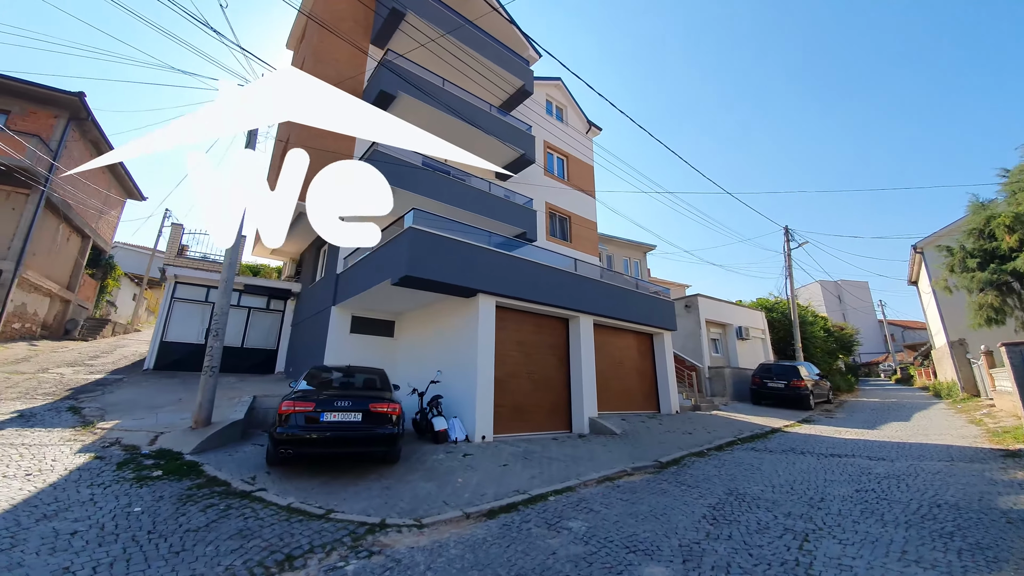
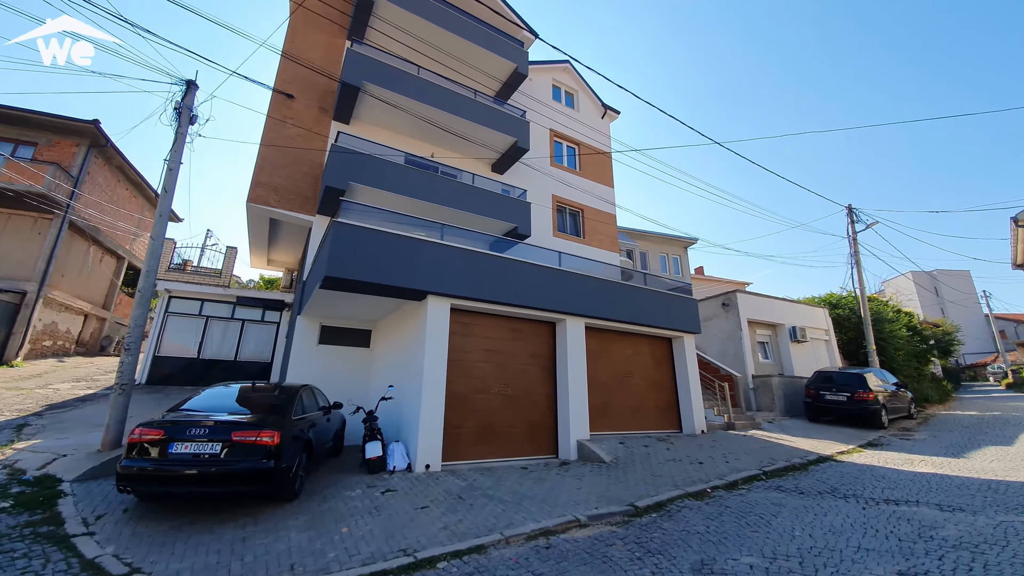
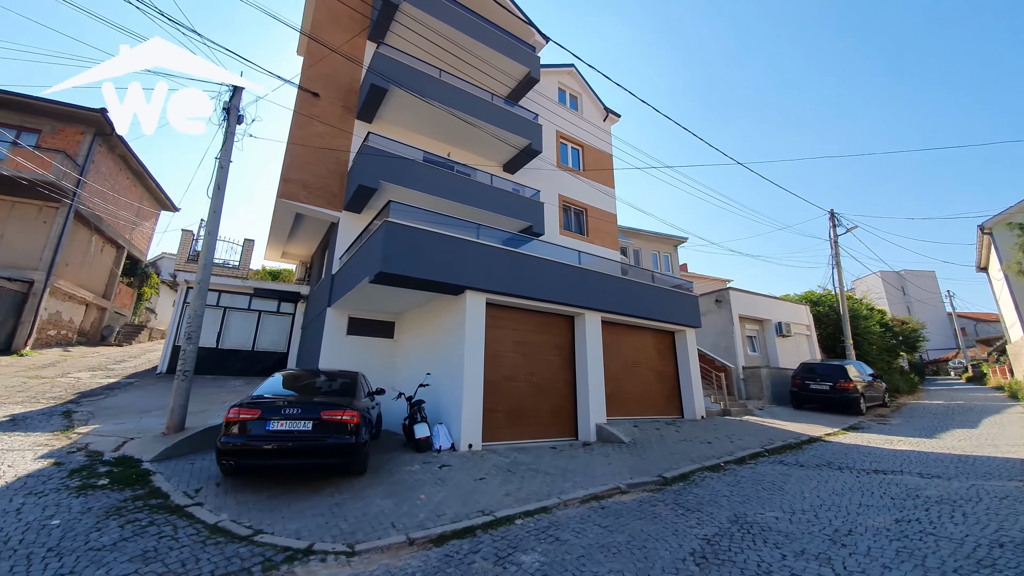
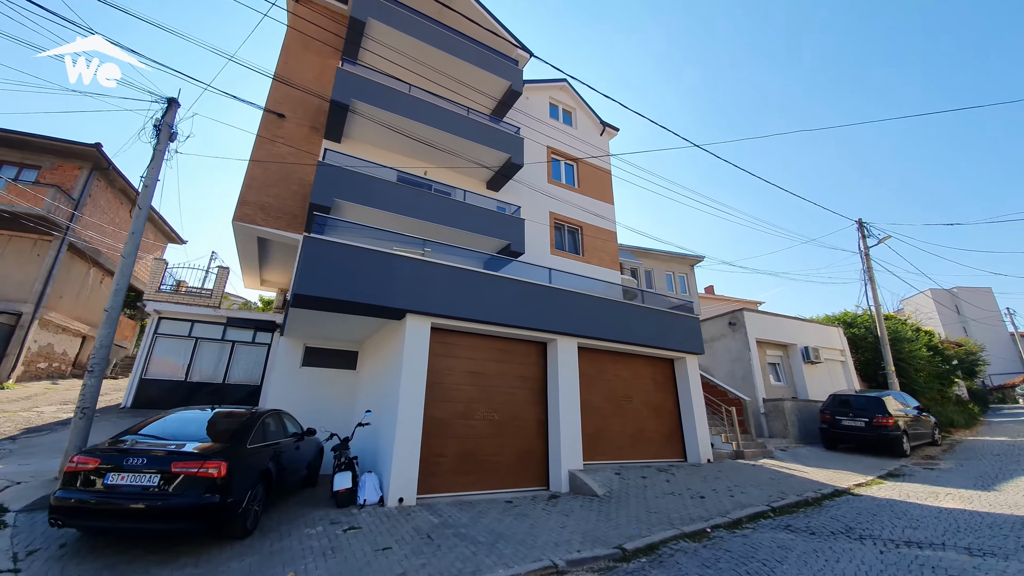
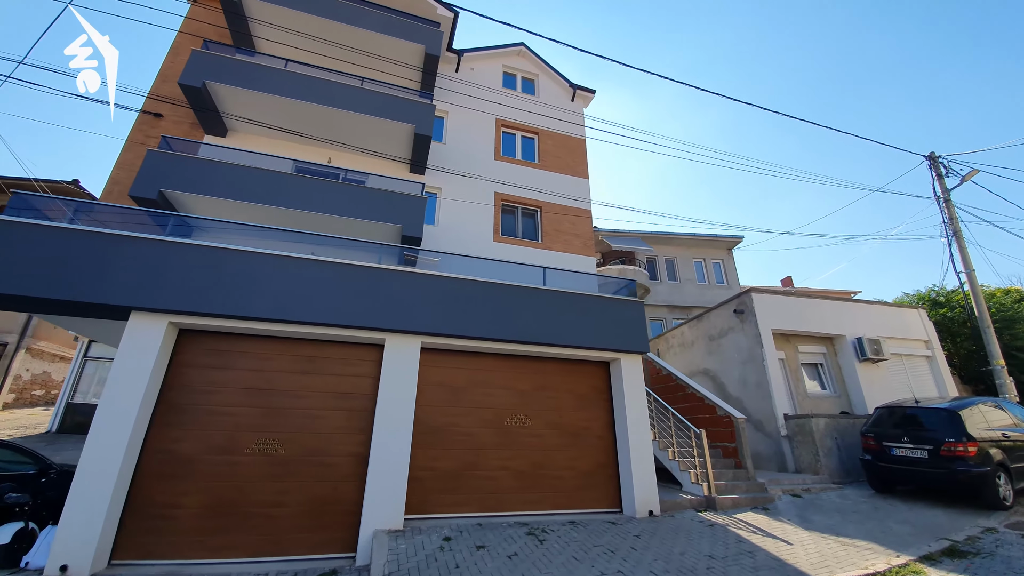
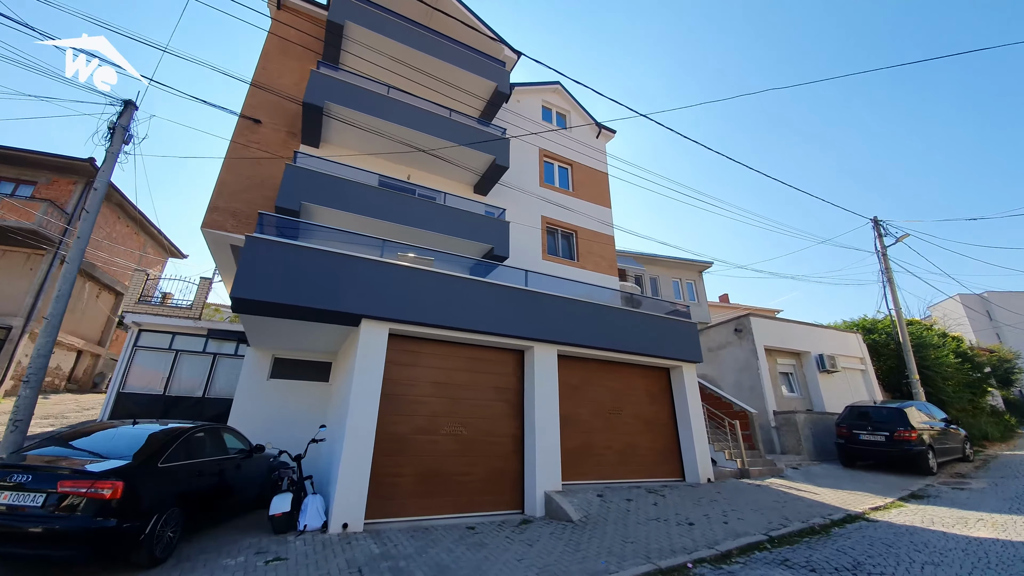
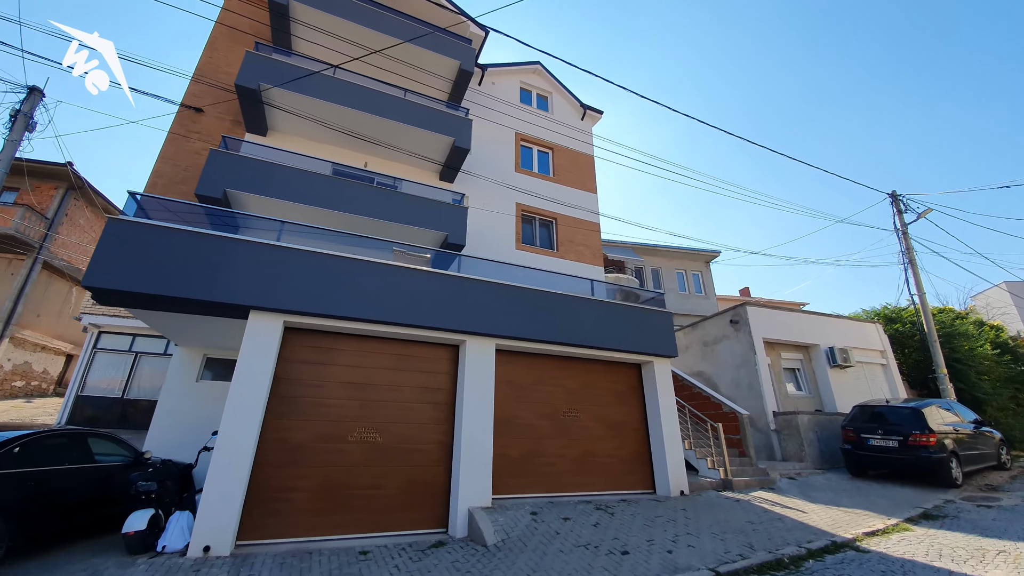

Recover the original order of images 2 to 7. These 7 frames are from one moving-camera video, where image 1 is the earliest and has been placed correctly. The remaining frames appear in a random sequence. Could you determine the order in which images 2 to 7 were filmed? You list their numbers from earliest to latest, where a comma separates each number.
3, 2, 4, 6, 7, 5
